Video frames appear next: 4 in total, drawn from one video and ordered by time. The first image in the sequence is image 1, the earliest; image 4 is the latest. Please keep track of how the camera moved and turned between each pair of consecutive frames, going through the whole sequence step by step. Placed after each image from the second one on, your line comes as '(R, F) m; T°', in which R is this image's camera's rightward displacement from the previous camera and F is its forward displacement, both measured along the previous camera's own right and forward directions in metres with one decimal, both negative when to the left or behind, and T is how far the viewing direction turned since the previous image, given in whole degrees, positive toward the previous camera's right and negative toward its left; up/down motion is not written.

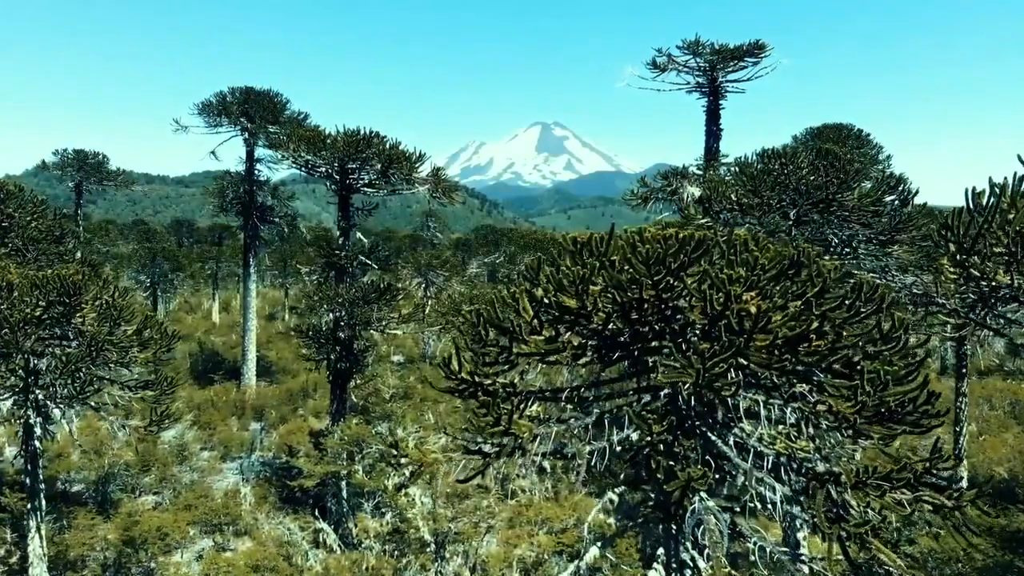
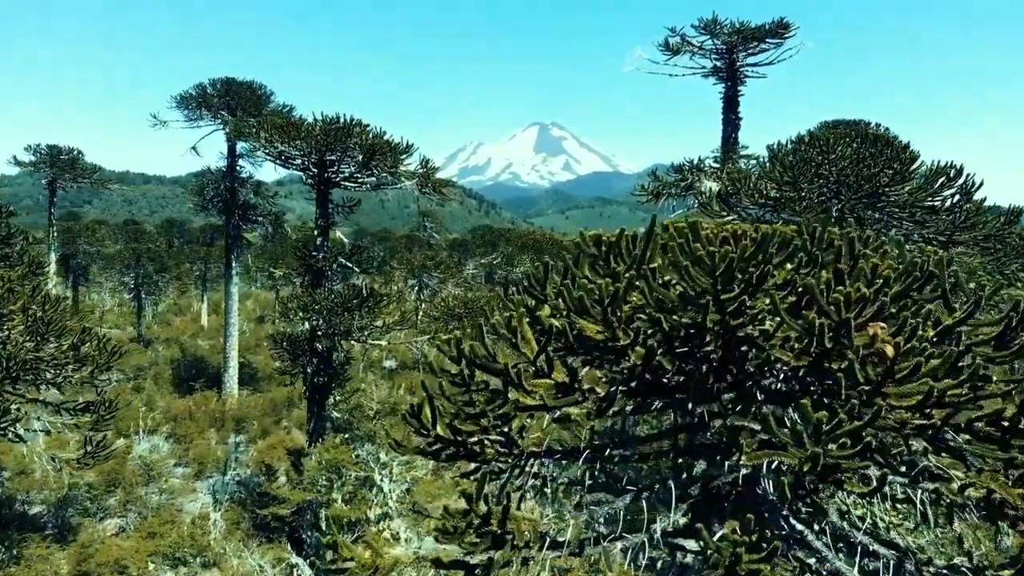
(0.0, +1.6) m; 0°
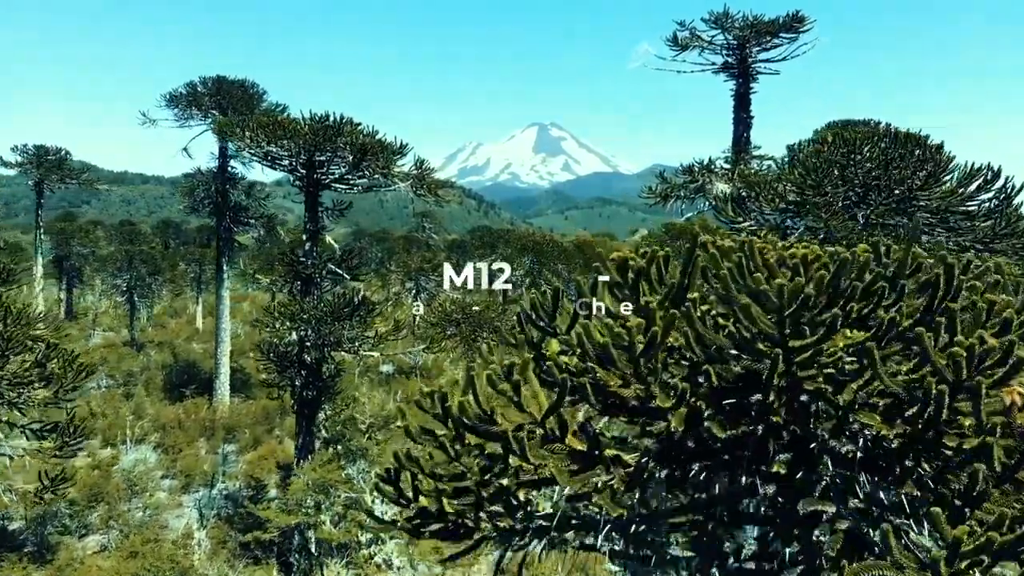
(0.0, +0.8) m; 0°
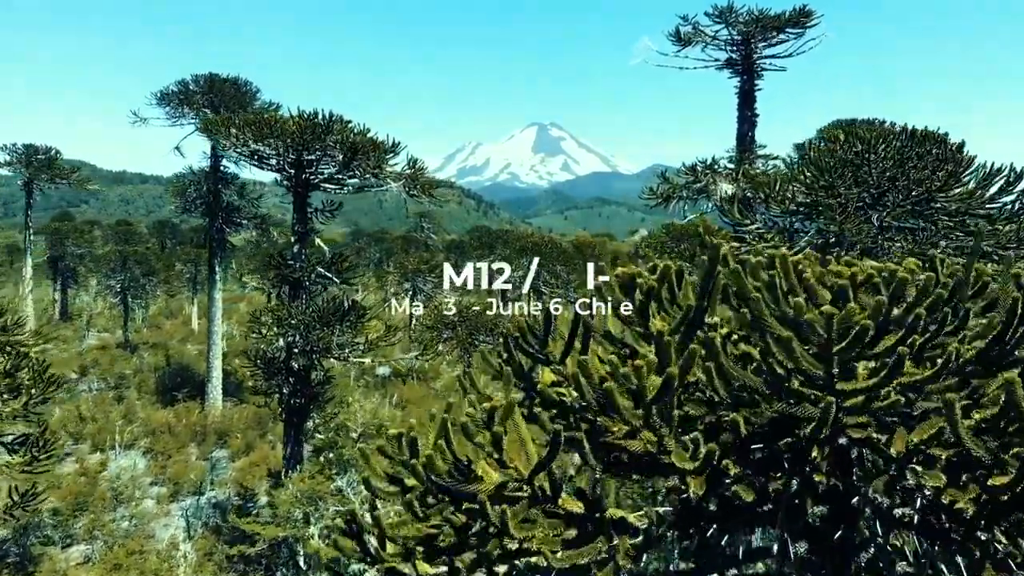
(+0.1, +0.5) m; 0°
